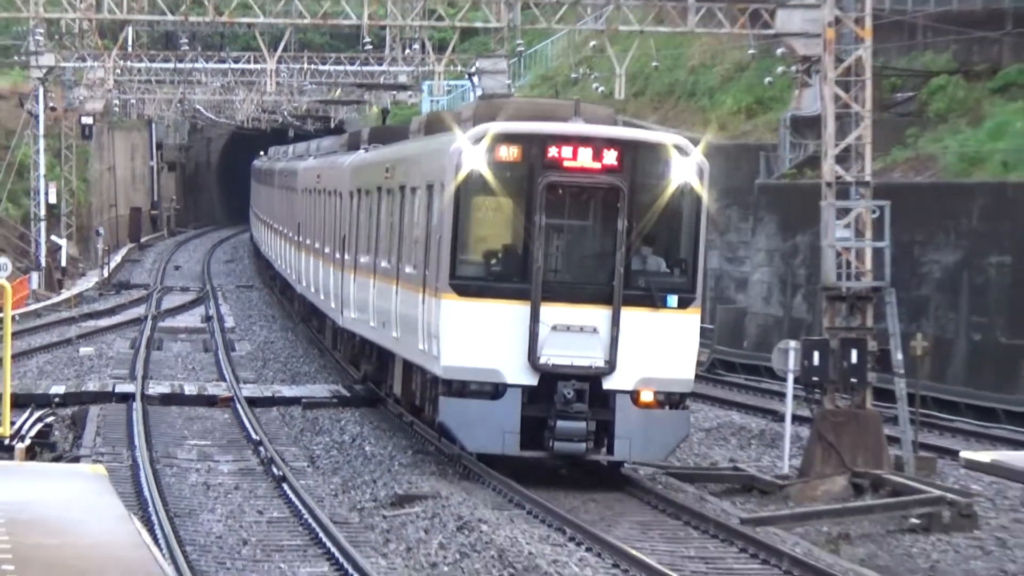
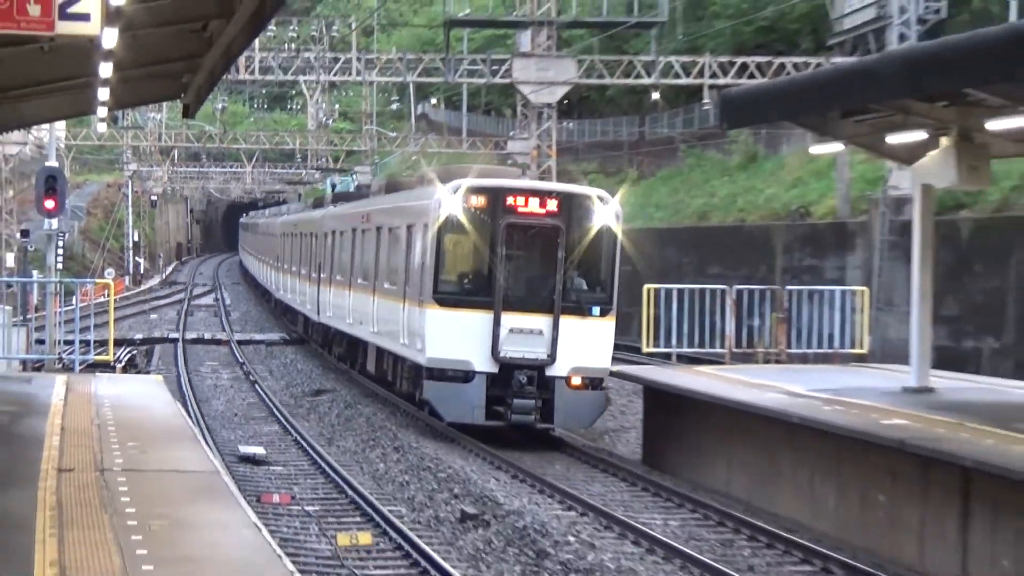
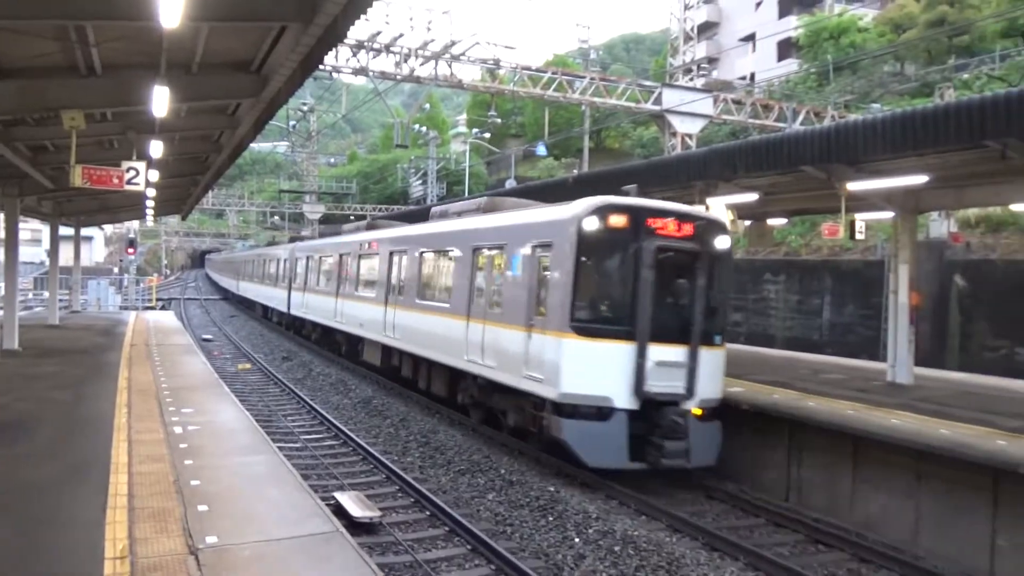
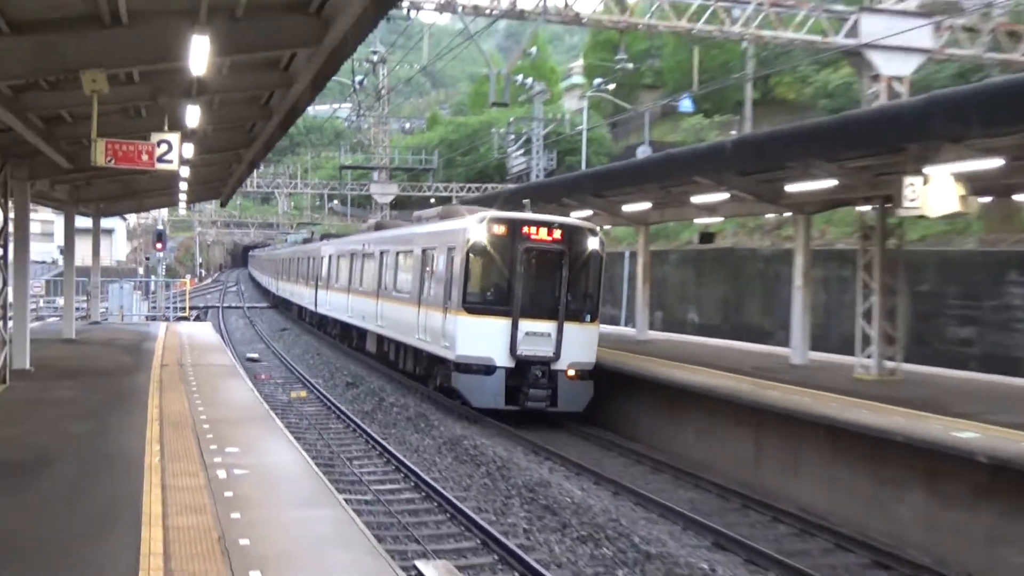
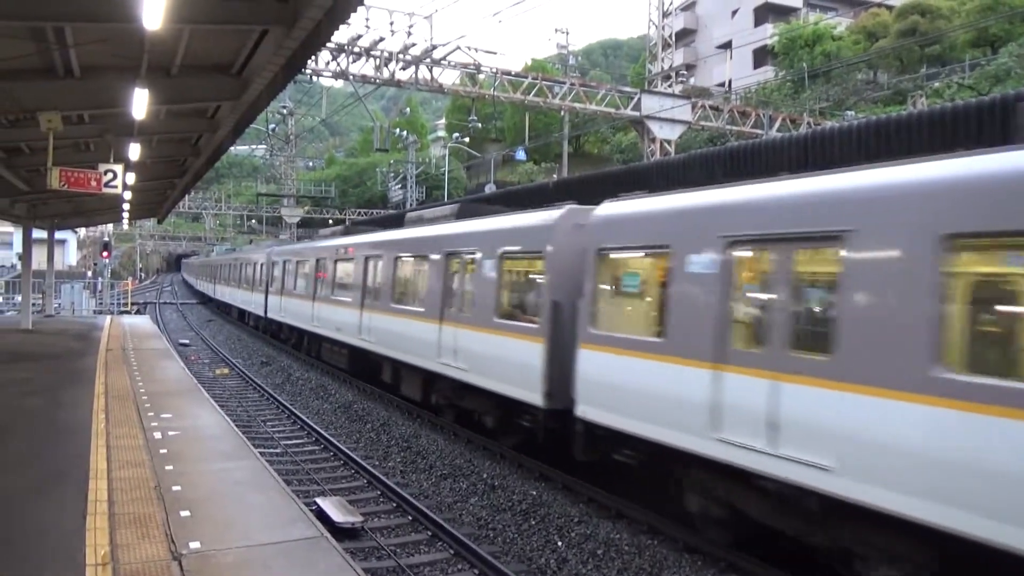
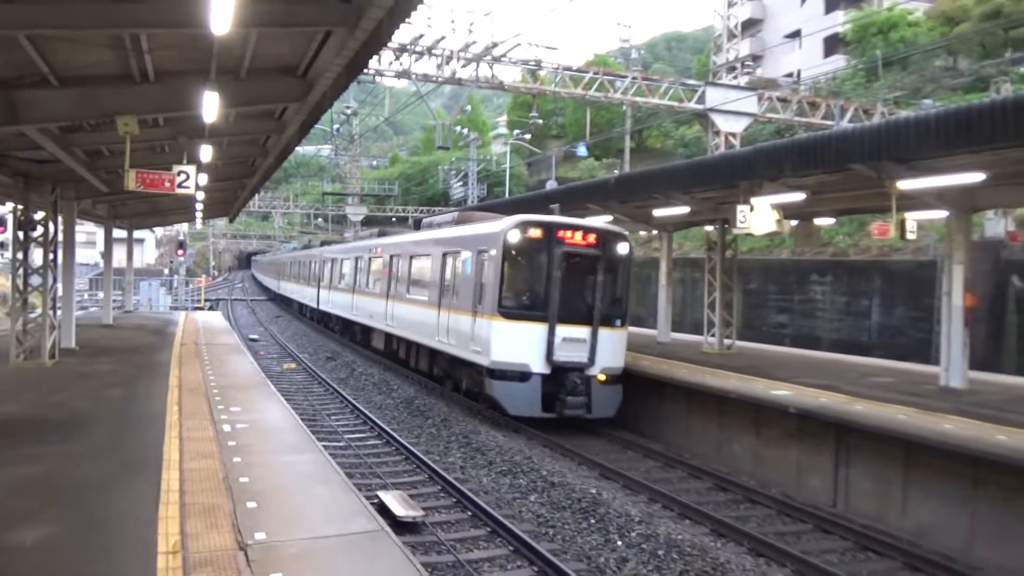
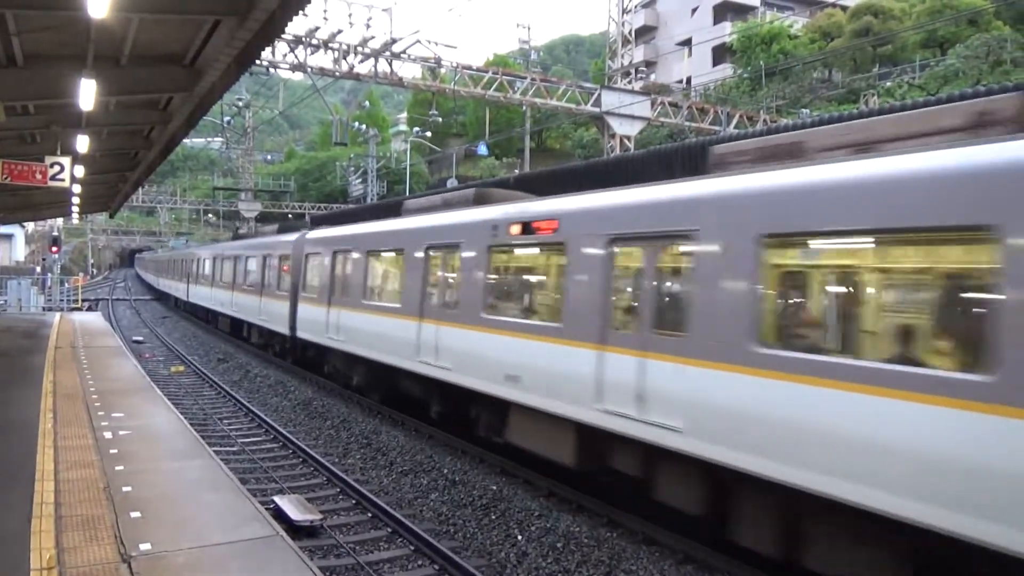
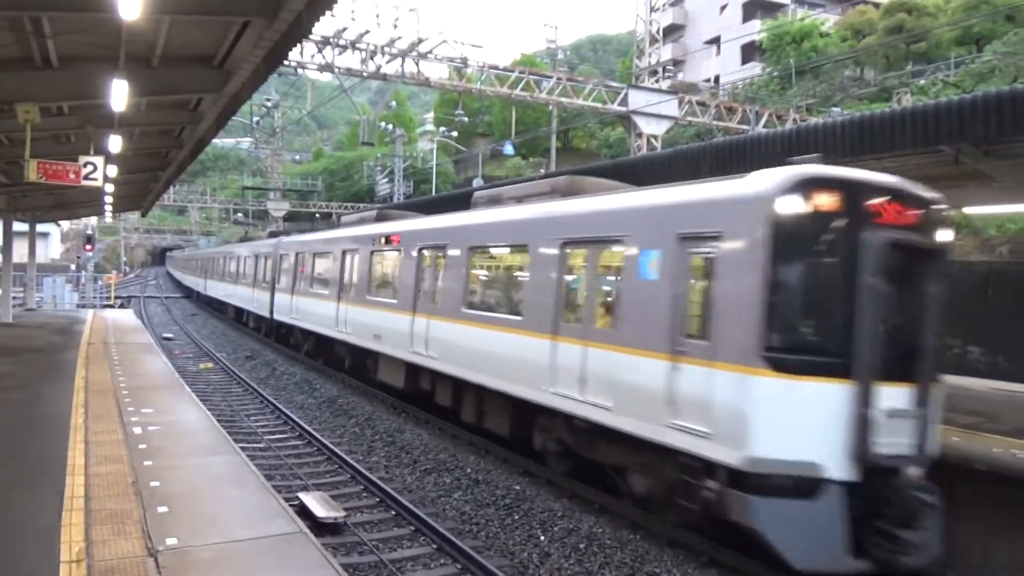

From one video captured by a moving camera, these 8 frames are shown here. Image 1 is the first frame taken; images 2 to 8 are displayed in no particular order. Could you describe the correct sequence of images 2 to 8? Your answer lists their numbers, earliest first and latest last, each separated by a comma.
2, 4, 6, 3, 8, 7, 5
